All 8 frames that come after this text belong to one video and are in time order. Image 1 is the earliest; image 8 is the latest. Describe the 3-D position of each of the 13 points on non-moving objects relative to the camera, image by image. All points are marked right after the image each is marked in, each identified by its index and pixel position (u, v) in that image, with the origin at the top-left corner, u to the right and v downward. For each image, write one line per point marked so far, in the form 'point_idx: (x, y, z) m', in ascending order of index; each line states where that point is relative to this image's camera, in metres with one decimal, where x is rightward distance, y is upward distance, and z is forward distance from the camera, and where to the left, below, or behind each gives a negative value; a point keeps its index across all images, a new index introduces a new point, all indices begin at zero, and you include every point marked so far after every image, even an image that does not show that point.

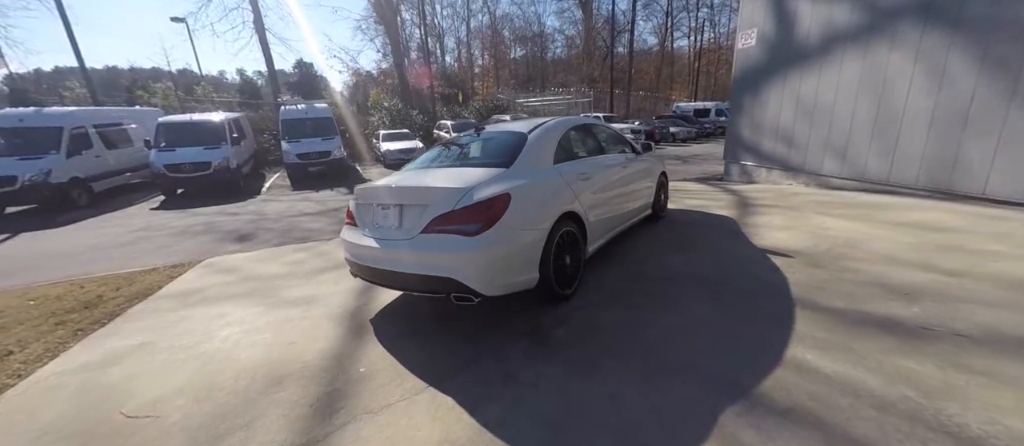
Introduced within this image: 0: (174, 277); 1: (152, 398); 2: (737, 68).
0: (-3.8, -0.6, +4.6) m
1: (-2.2, -1.1, +2.5) m
2: (+4.3, +3.1, +8.2) m
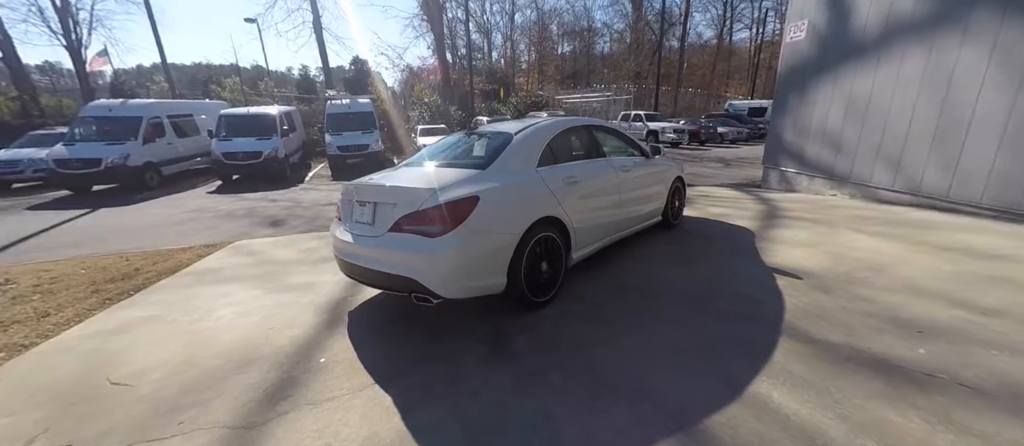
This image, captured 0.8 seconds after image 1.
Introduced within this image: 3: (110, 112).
0: (-3.8, -0.4, +5.1) m
1: (-2.5, -1.0, +2.8) m
2: (+4.8, +2.9, +7.5) m
3: (-8.4, +2.3, +8.5) m
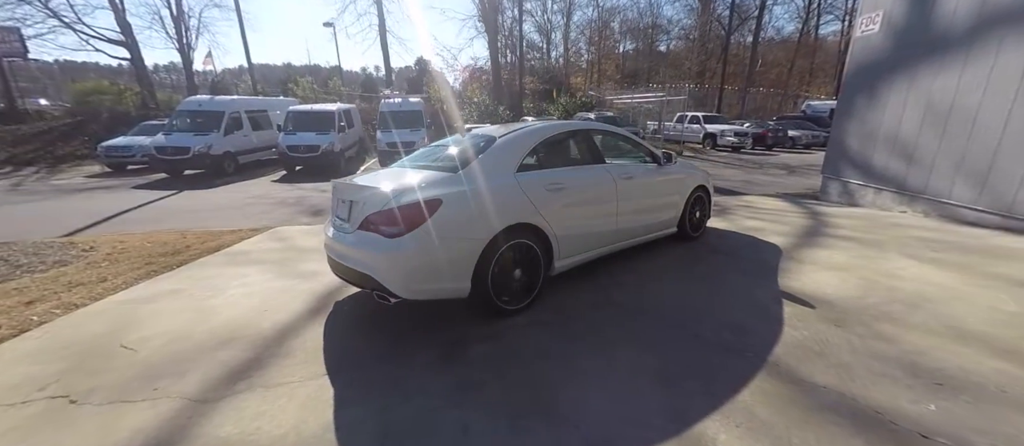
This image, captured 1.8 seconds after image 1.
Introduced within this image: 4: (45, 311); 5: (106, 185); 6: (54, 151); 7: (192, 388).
0: (-3.7, -0.2, +5.6) m
1: (-2.8, -0.9, +3.2) m
2: (+5.4, +2.6, +6.6) m
3: (-7.5, +2.7, +9.7) m
4: (-4.0, -0.7, +3.6) m
5: (-8.6, +0.8, +8.6) m
6: (-15.2, +2.3, +13.3) m
7: (-2.0, -1.0, +2.6) m
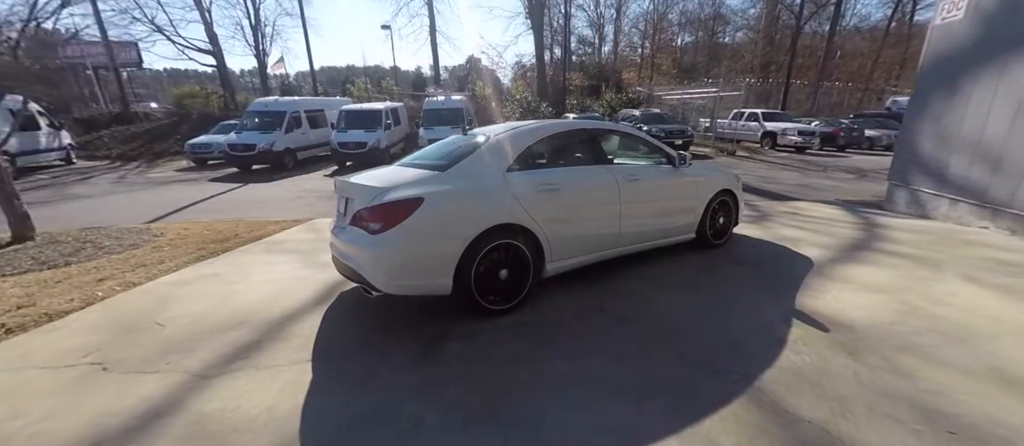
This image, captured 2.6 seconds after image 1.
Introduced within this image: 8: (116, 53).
0: (-3.4, -0.1, +6.1) m
1: (-2.9, -0.8, +3.6) m
2: (+5.8, +2.4, +5.7) m
3: (-6.4, +3.0, +10.7) m
4: (-4.0, -0.6, +4.1) m
5: (-7.8, +1.1, +9.8) m
6: (-13.6, +2.9, +15.4) m
7: (-2.2, -1.0, +2.9) m
8: (-19.3, +8.0, +19.3) m
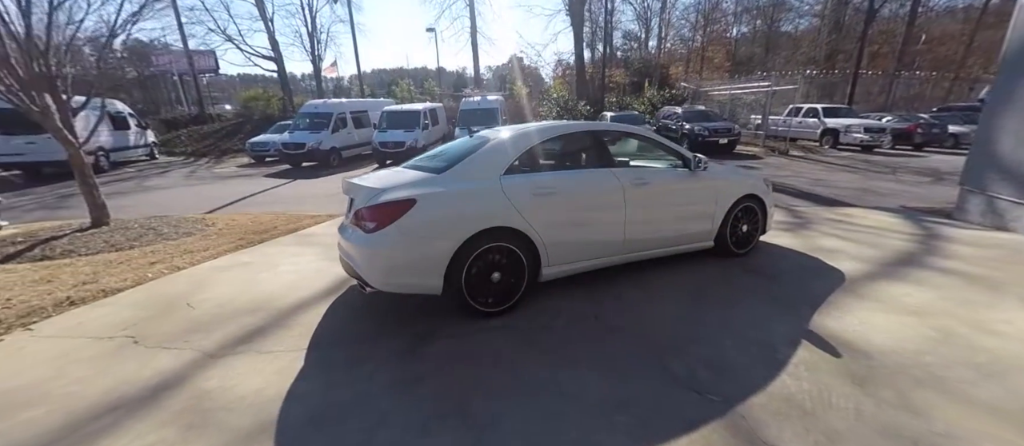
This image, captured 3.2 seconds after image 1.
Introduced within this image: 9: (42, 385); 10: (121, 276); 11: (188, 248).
0: (-3.1, 0.0, +6.5) m
1: (-2.9, -0.7, +3.9) m
2: (+6.1, +2.2, +4.9) m
3: (-5.4, +3.2, +11.4) m
4: (-3.9, -0.5, +4.6) m
5: (-6.9, +1.3, +10.7) m
6: (-11.9, +3.2, +17.0) m
7: (-2.3, -0.9, +3.2) m
8: (-17.0, +8.5, +21.5) m
9: (-3.1, -1.1, +2.7) m
10: (-4.1, -0.6, +4.4) m
11: (-4.1, -0.3, +5.2) m
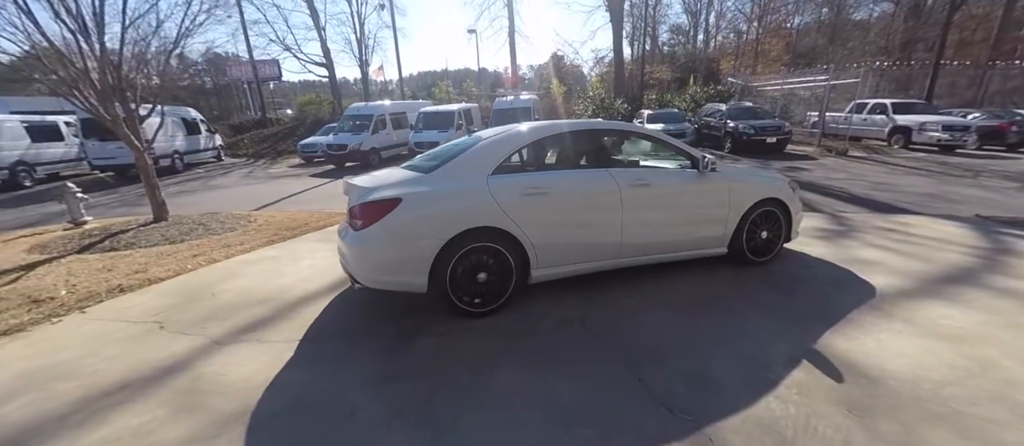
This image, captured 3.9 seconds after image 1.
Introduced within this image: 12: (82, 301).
0: (-2.7, 0.0, +6.8) m
1: (-2.9, -0.7, +4.2) m
2: (+6.2, +2.1, +4.1) m
3: (-4.4, +3.2, +12.0) m
4: (-3.8, -0.5, +5.0) m
5: (-6.0, +1.4, +11.4) m
6: (-10.1, +3.4, +18.3) m
7: (-2.4, -0.9, +3.4) m
8: (-14.5, +8.8, +23.5) m
9: (-3.3, -1.0, +3.1) m
10: (-4.0, -0.5, +4.8) m
11: (-3.9, -0.3, +5.7) m
12: (-4.2, -0.8, +4.0) m
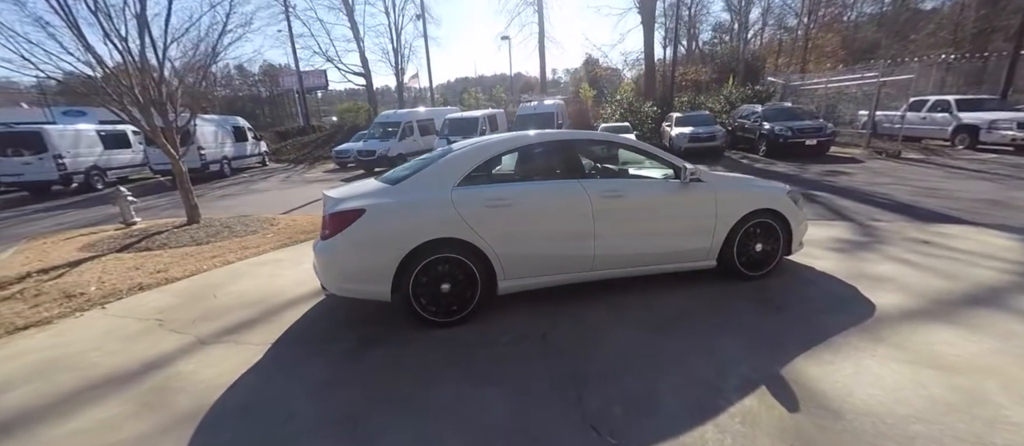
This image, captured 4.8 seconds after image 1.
0: (-2.6, 0.0, +7.0) m
1: (-3.1, -0.7, +4.5) m
2: (+6.0, +1.9, +3.3) m
3: (-3.6, +3.1, +12.3) m
4: (-3.9, -0.5, +5.4) m
5: (-5.3, +1.3, +12.0) m
6: (-8.5, +3.3, +19.4) m
7: (-2.7, -1.0, +3.6) m
8: (-12.2, +8.7, +25.0) m
9: (-3.5, -1.1, +3.3) m
10: (-4.1, -0.6, +5.2) m
11: (-3.9, -0.3, +6.0) m
12: (-4.4, -0.8, +4.4) m
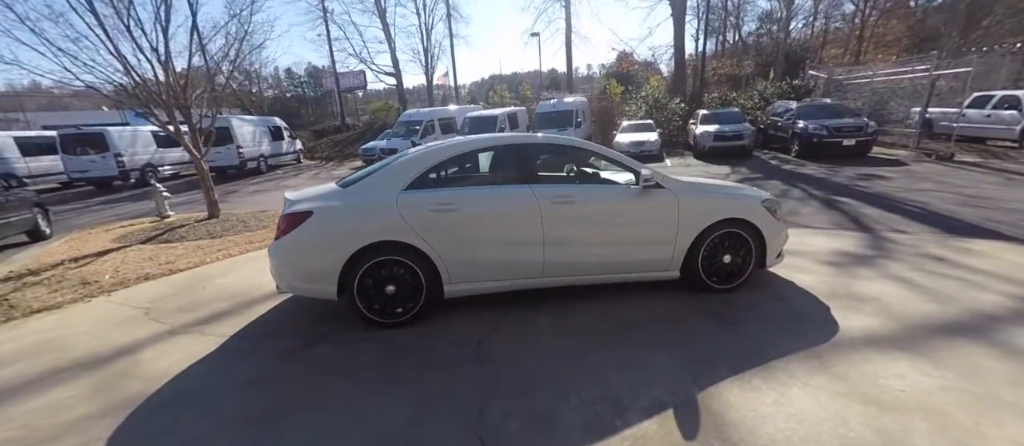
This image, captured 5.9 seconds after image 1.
0: (-2.5, 0.0, +7.1) m
1: (-3.3, -0.7, +4.7) m
2: (+5.6, +1.8, +2.5) m
3: (-2.8, +3.2, +12.5) m
4: (-4.0, -0.4, +5.7) m
5: (-4.6, +1.4, +12.4) m
6: (-7.0, +3.5, +20.1) m
7: (-3.0, -0.9, +3.8) m
8: (-9.9, +9.0, +26.1) m
9: (-3.9, -1.0, +3.6) m
10: (-4.3, -0.5, +5.5) m
11: (-4.0, -0.2, +6.3) m
12: (-4.6, -0.7, +4.8) m
